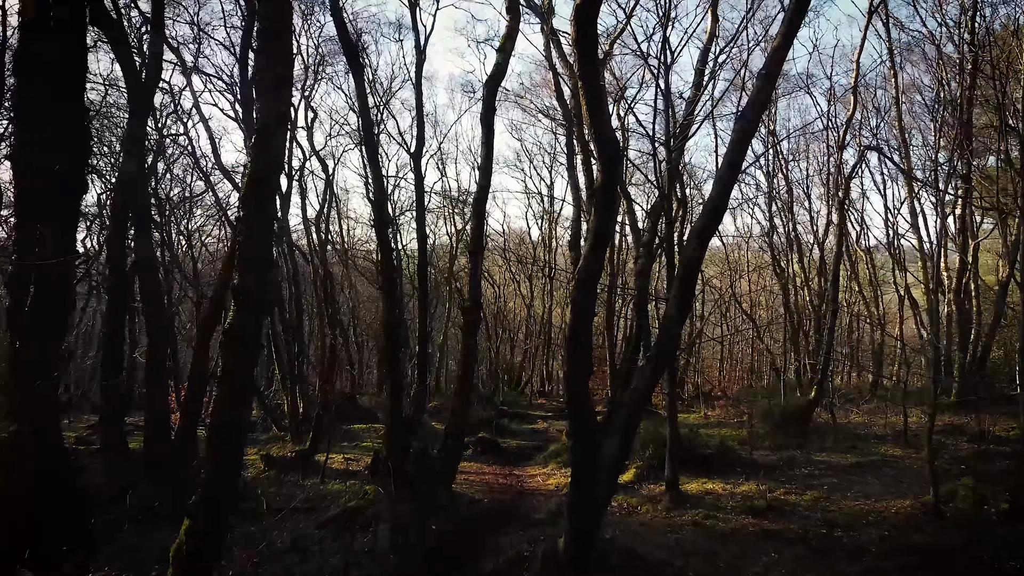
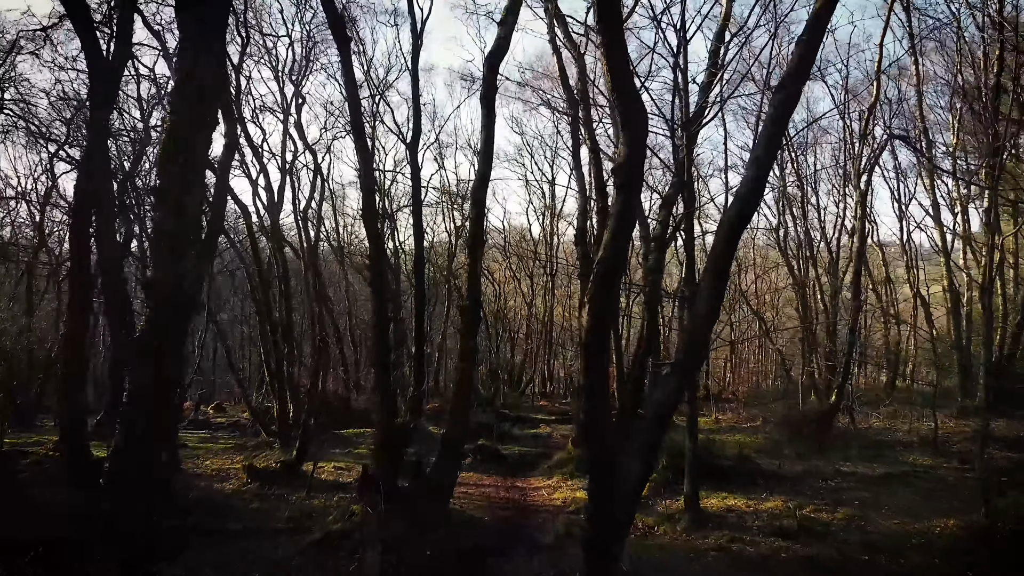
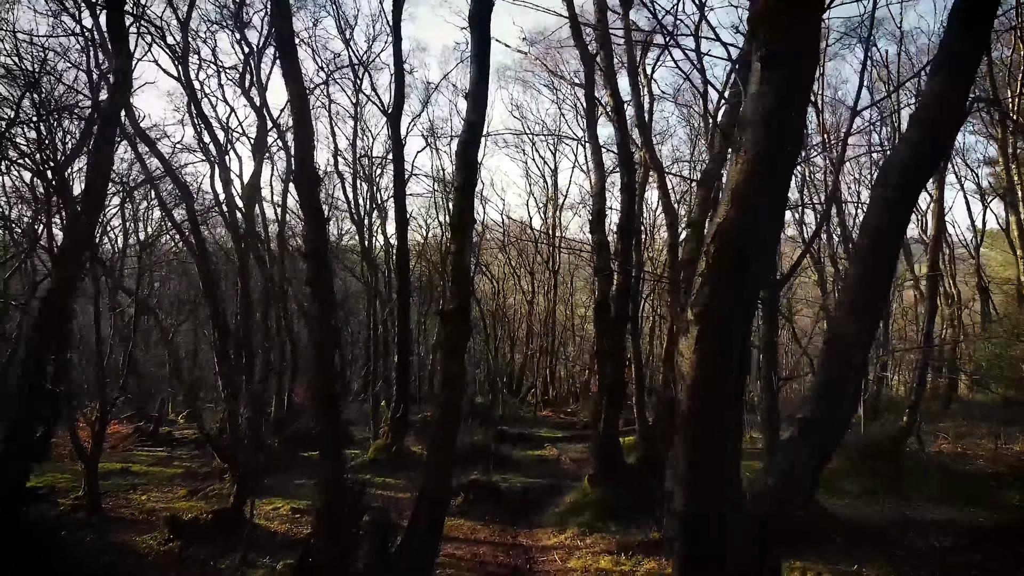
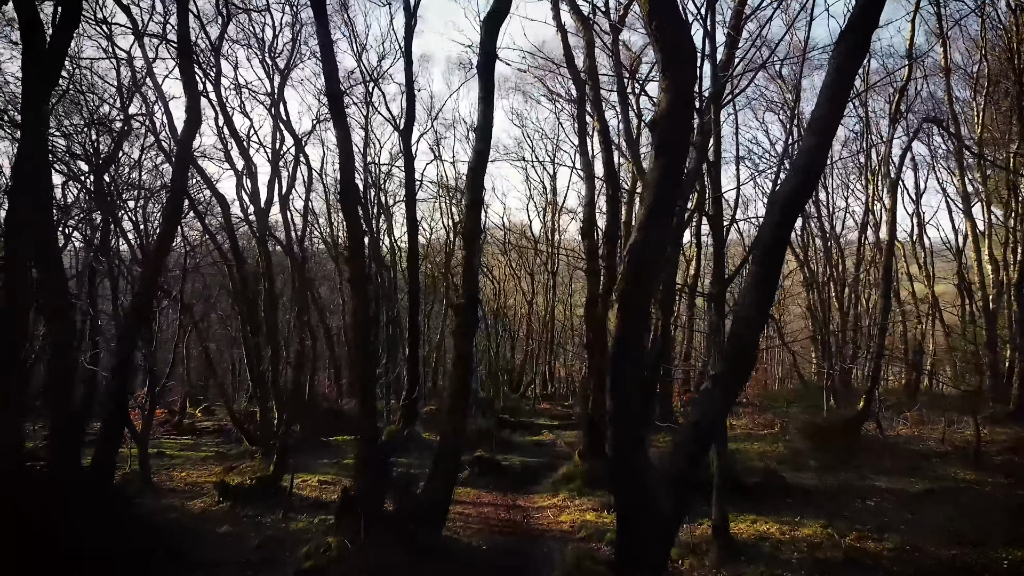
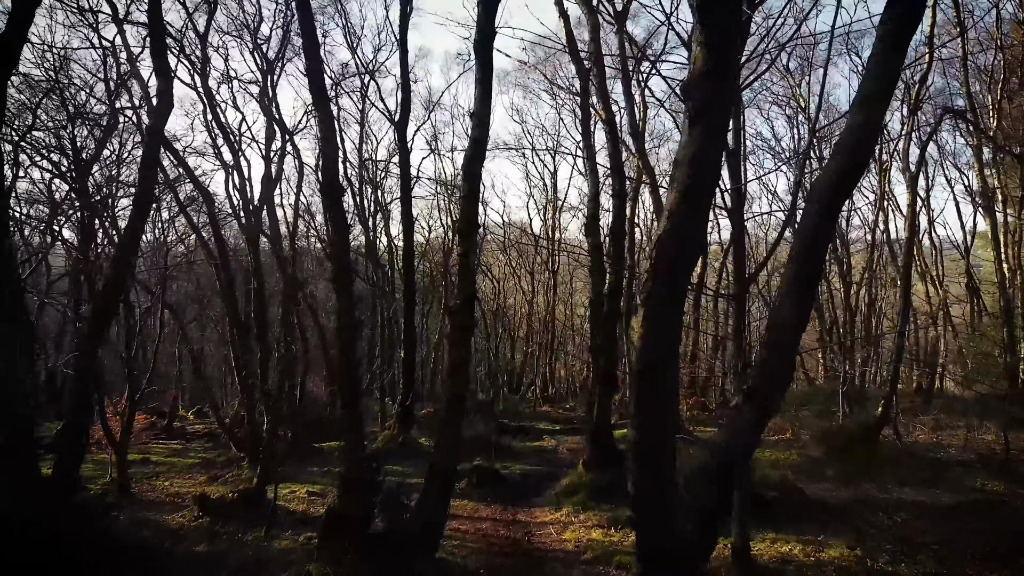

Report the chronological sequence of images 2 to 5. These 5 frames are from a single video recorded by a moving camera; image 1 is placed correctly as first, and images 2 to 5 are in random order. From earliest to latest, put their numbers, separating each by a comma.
2, 4, 5, 3
